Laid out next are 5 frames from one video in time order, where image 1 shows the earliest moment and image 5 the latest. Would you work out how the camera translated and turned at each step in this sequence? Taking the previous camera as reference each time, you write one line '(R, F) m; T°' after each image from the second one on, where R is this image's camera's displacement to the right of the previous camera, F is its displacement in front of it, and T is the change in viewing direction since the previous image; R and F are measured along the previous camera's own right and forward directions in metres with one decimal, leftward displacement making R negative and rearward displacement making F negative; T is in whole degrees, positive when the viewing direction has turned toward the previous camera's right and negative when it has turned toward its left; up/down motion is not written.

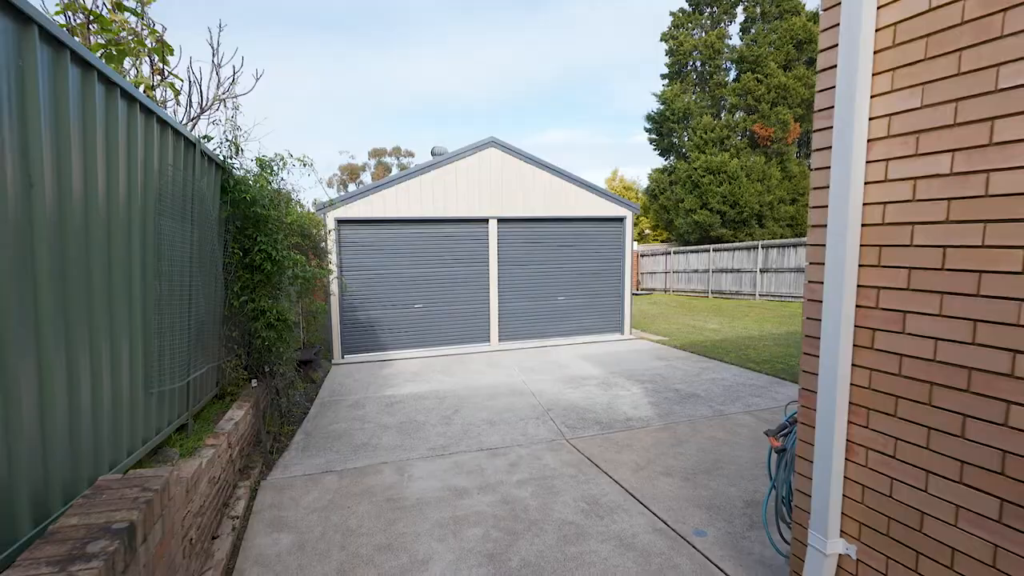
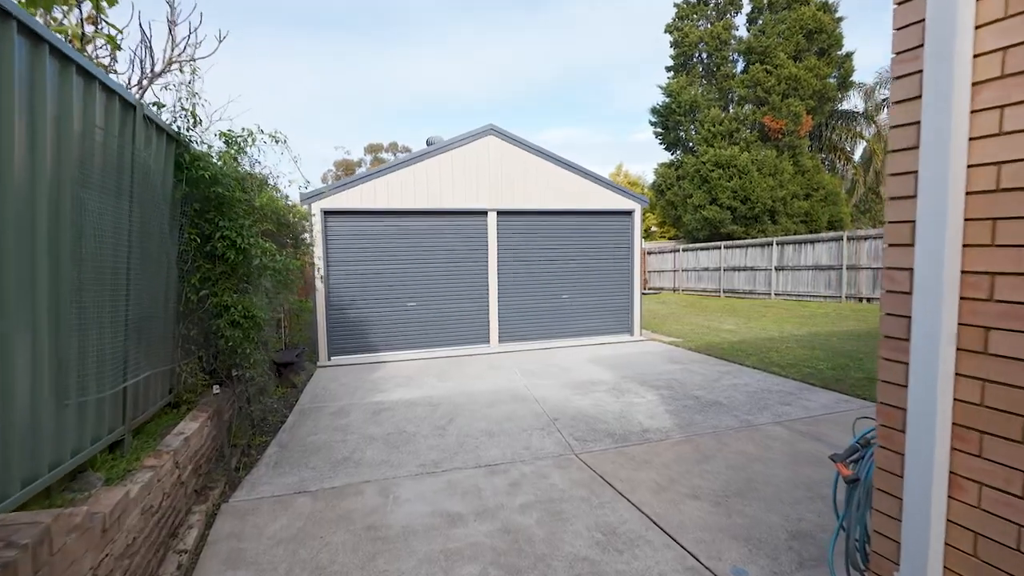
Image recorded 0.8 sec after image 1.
(0.0, +0.5) m; 0°
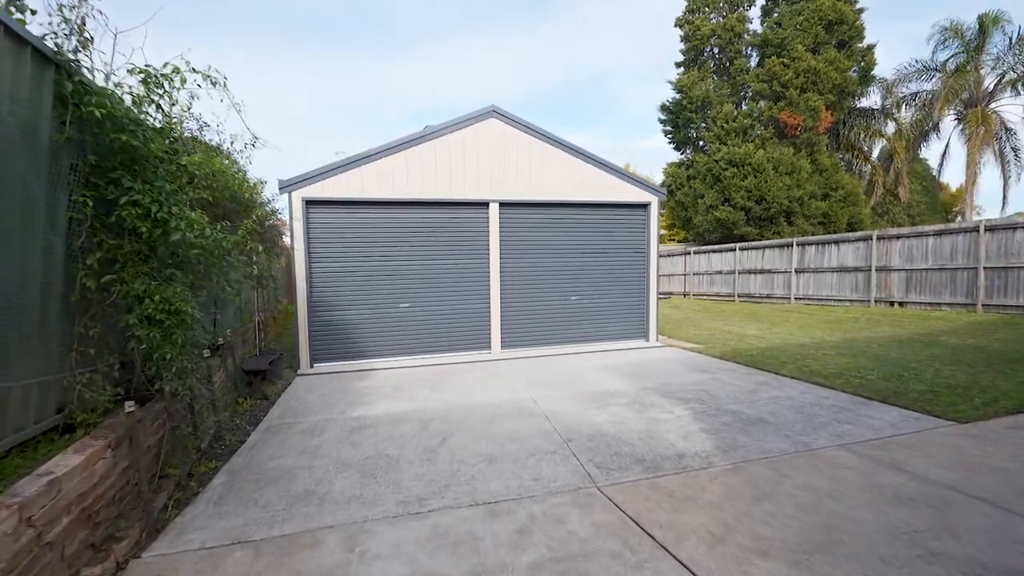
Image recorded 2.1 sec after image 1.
(0.0, +0.8) m; 0°
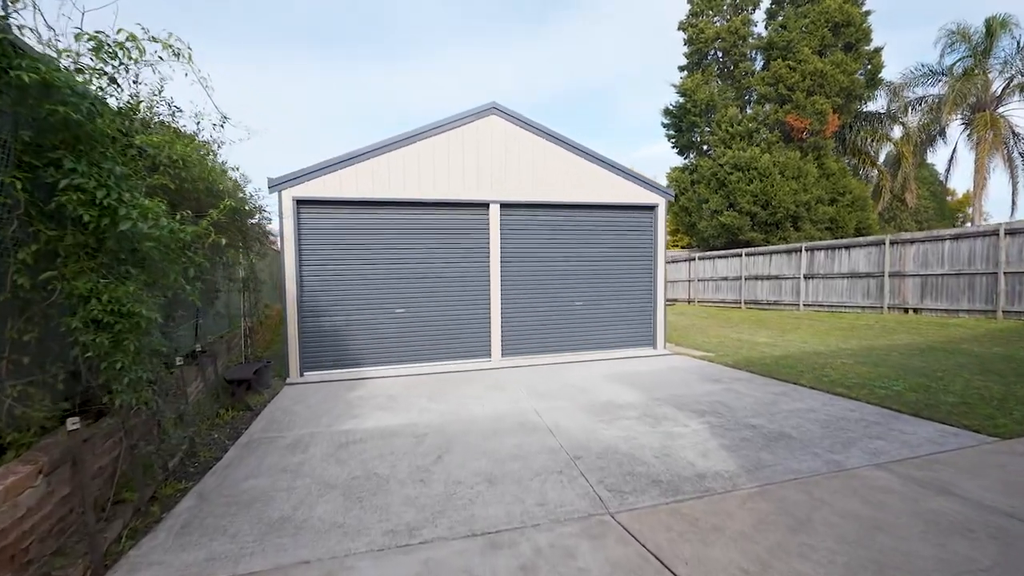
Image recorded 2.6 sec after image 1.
(0.0, +0.4) m; 0°
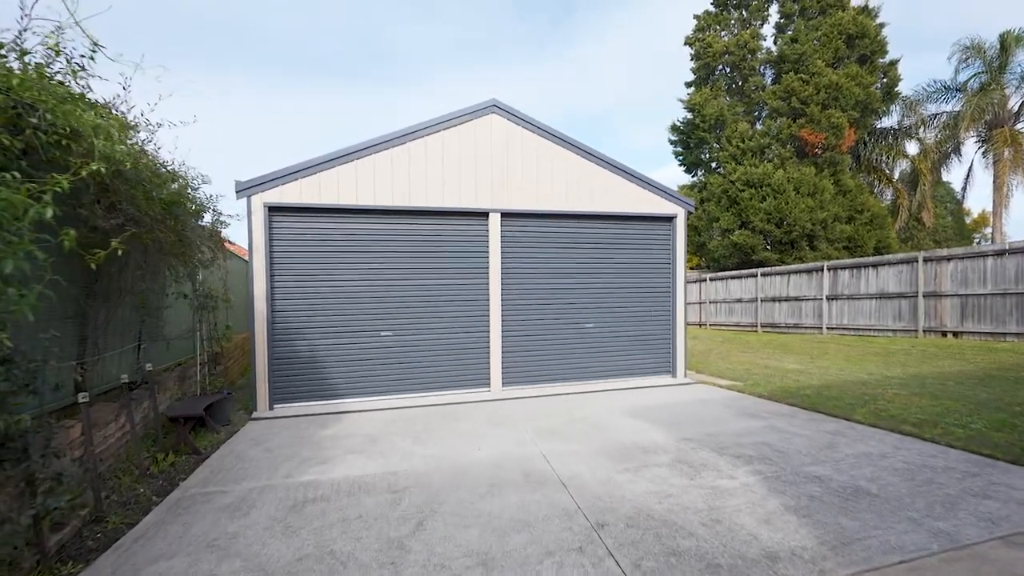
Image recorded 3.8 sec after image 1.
(0.0, +0.8) m; 0°
